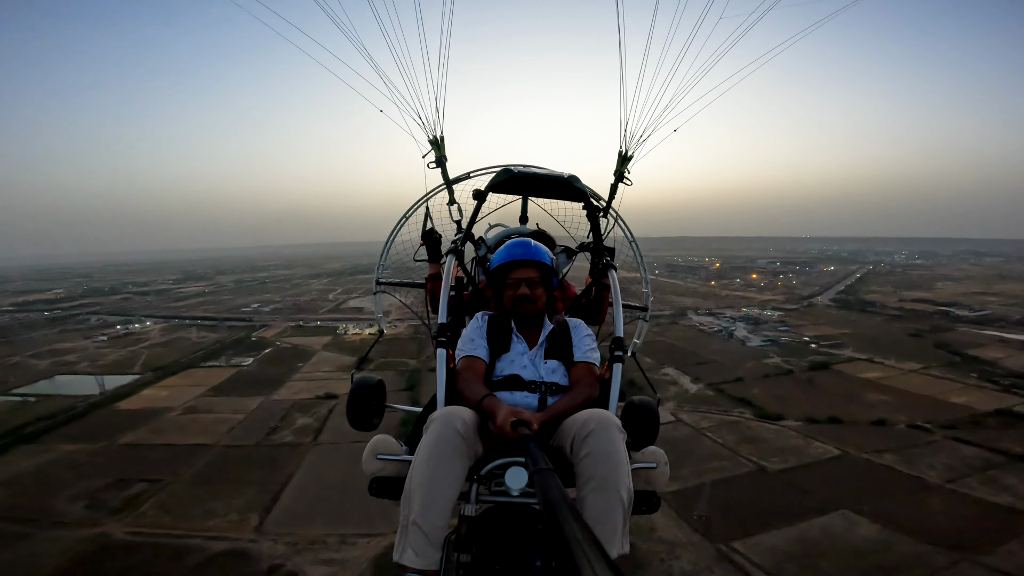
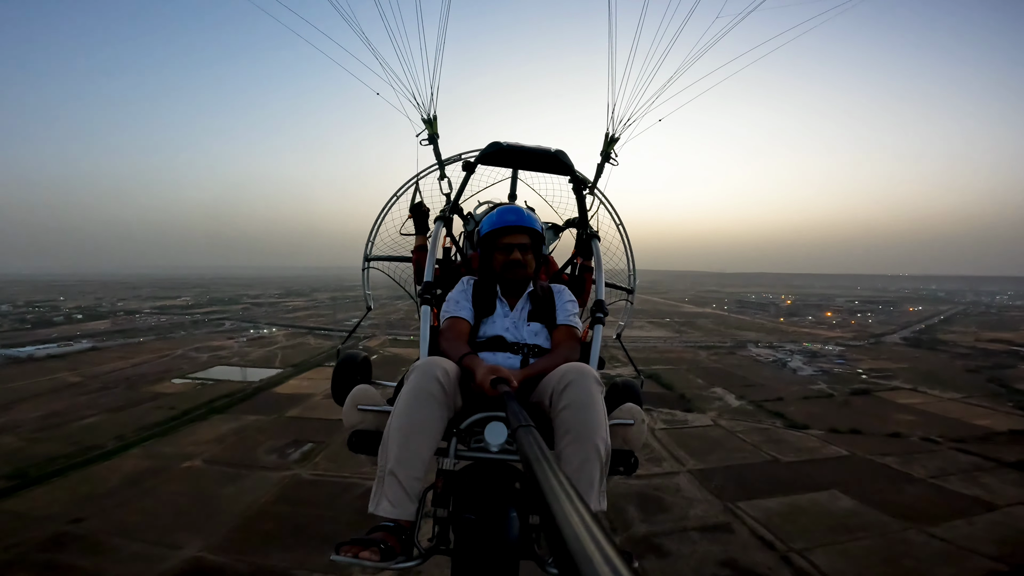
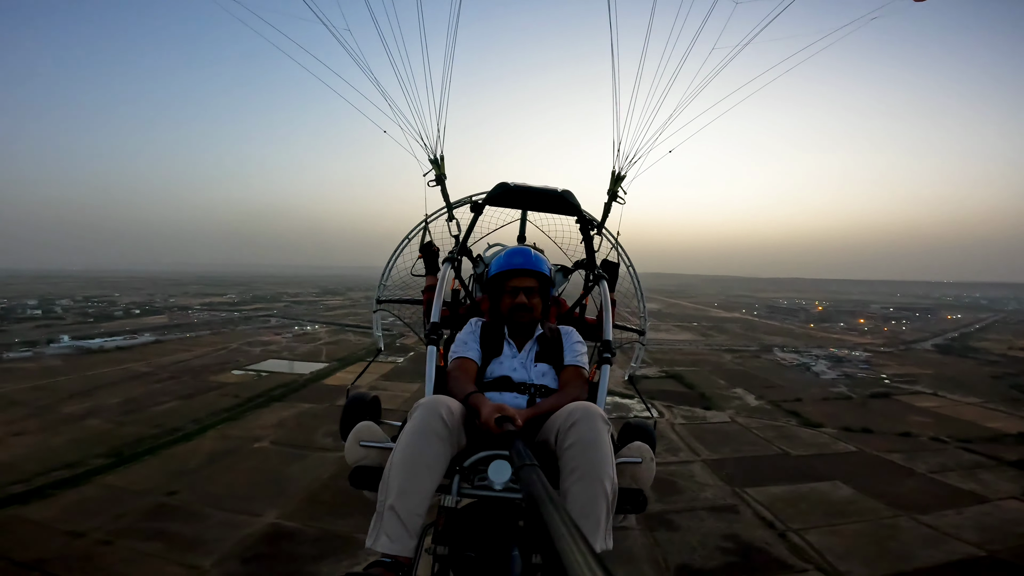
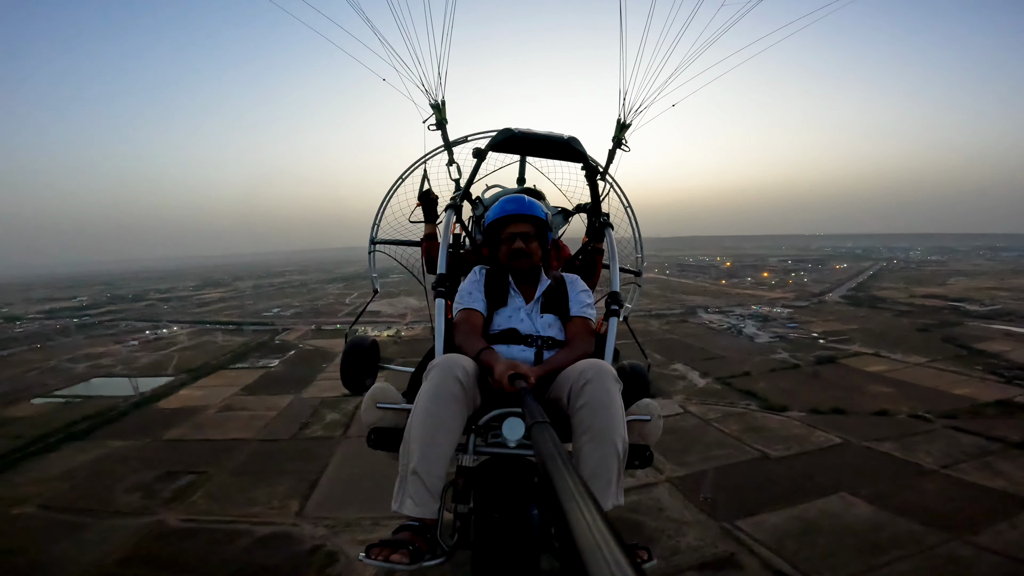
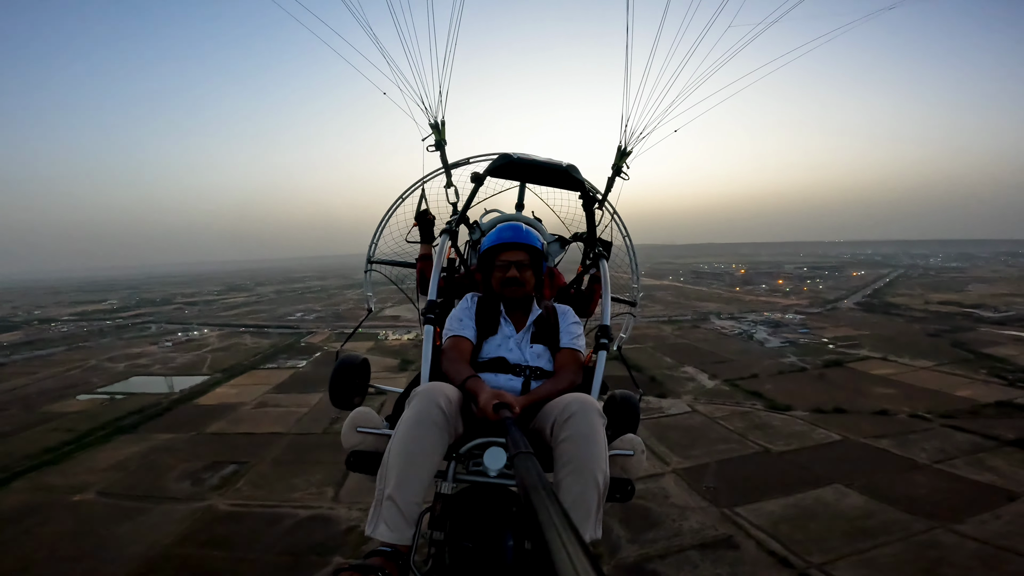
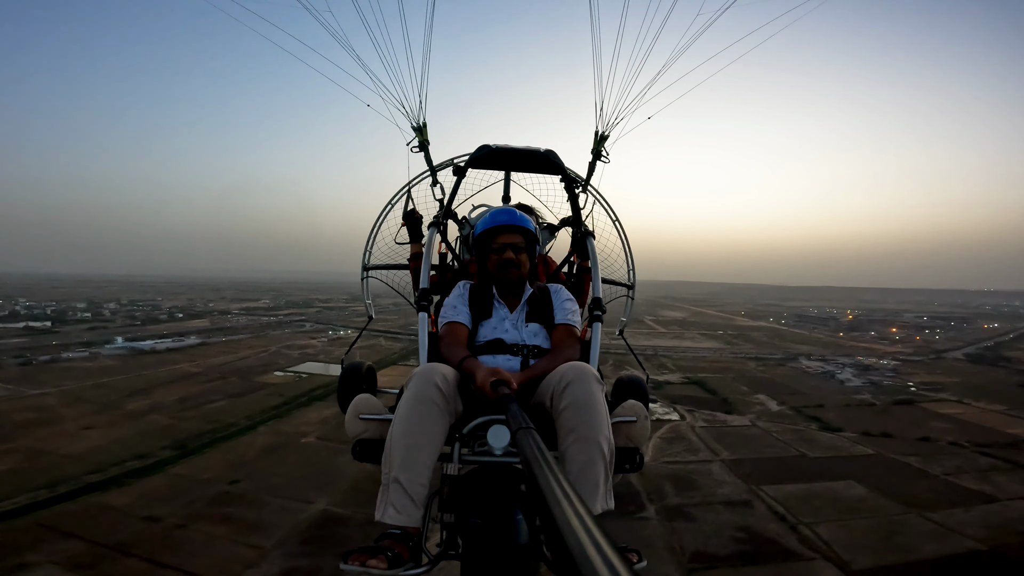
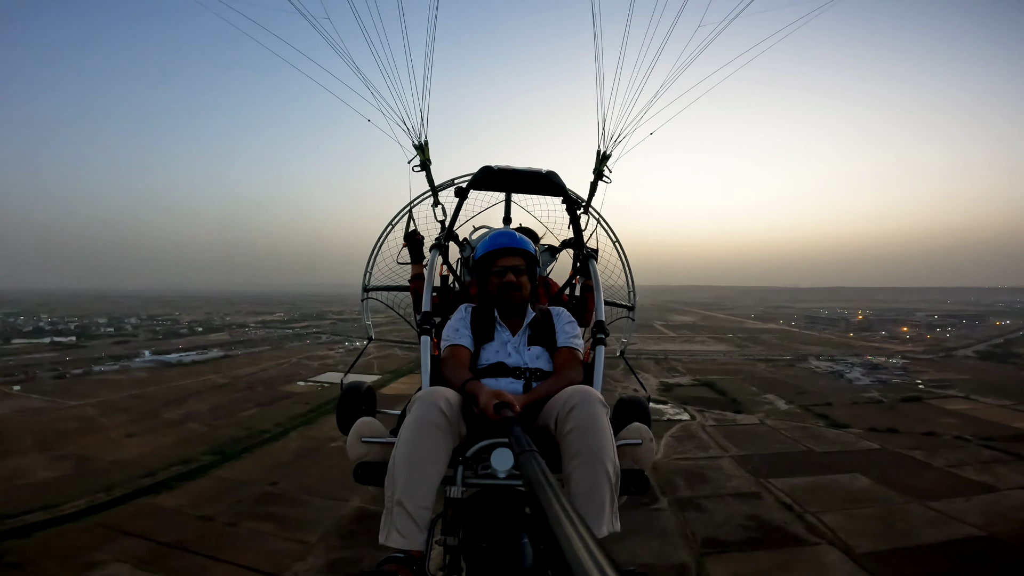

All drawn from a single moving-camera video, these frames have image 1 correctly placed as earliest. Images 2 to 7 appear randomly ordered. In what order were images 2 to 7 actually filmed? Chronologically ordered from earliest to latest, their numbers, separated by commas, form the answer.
4, 5, 2, 3, 6, 7
